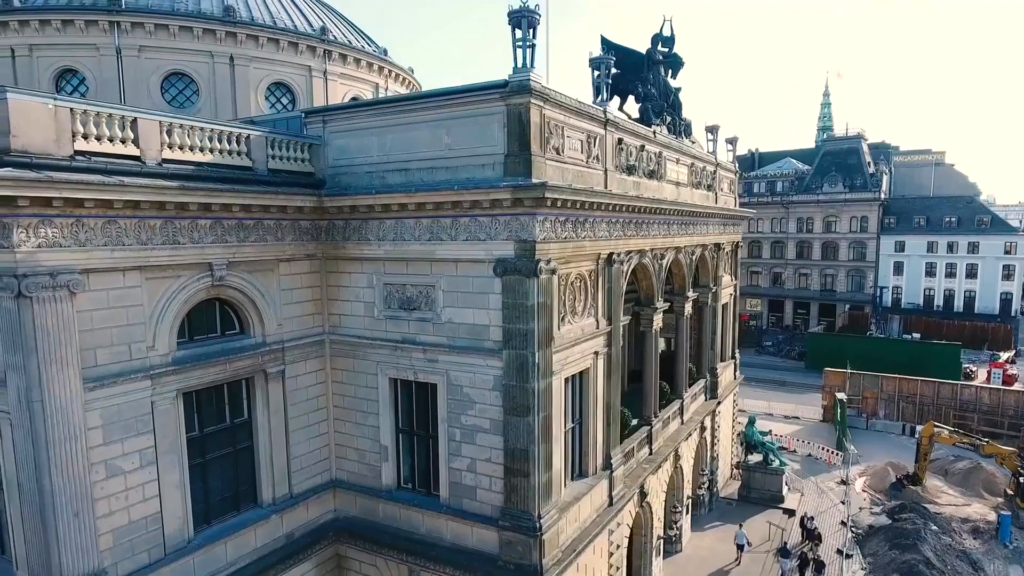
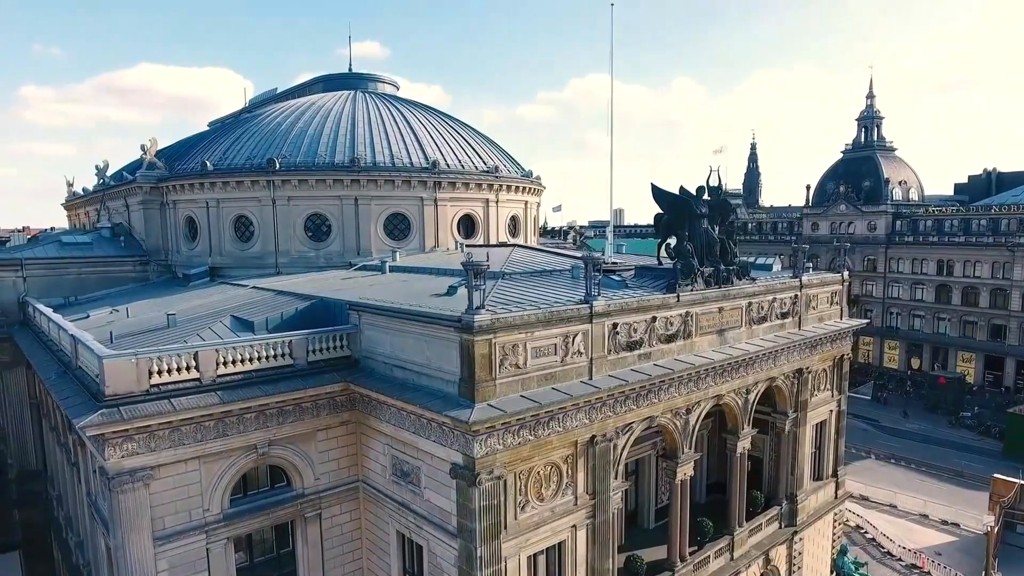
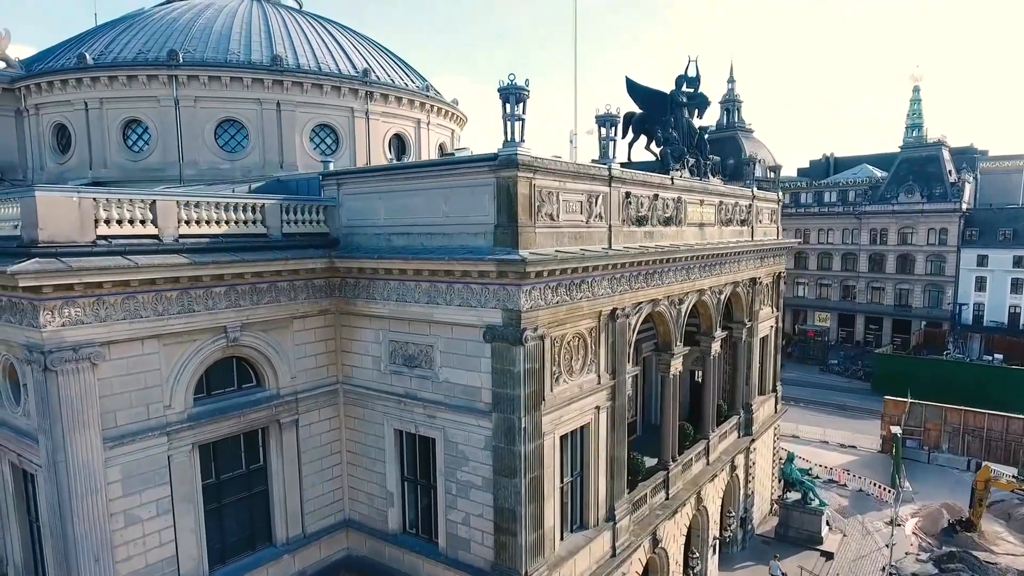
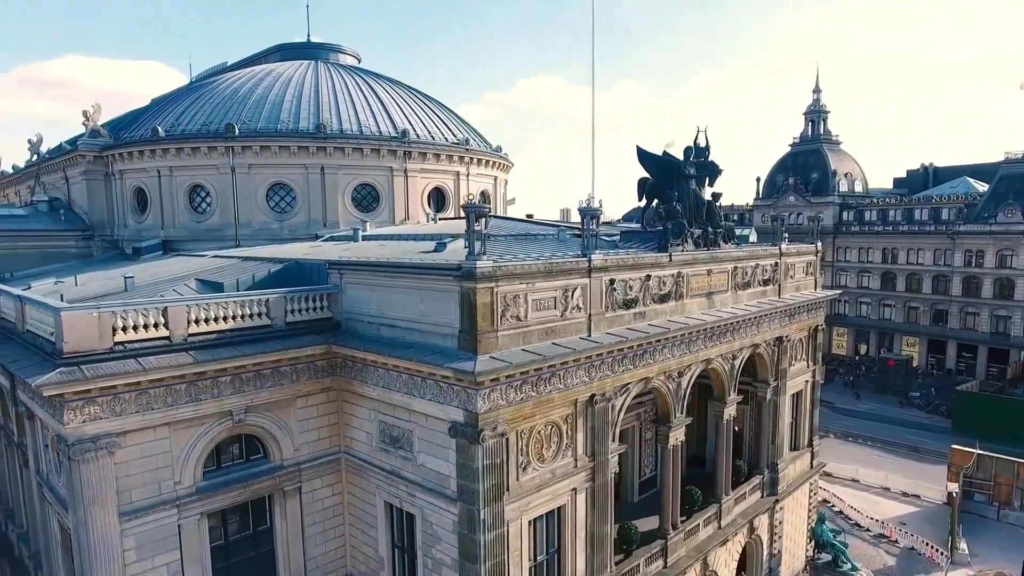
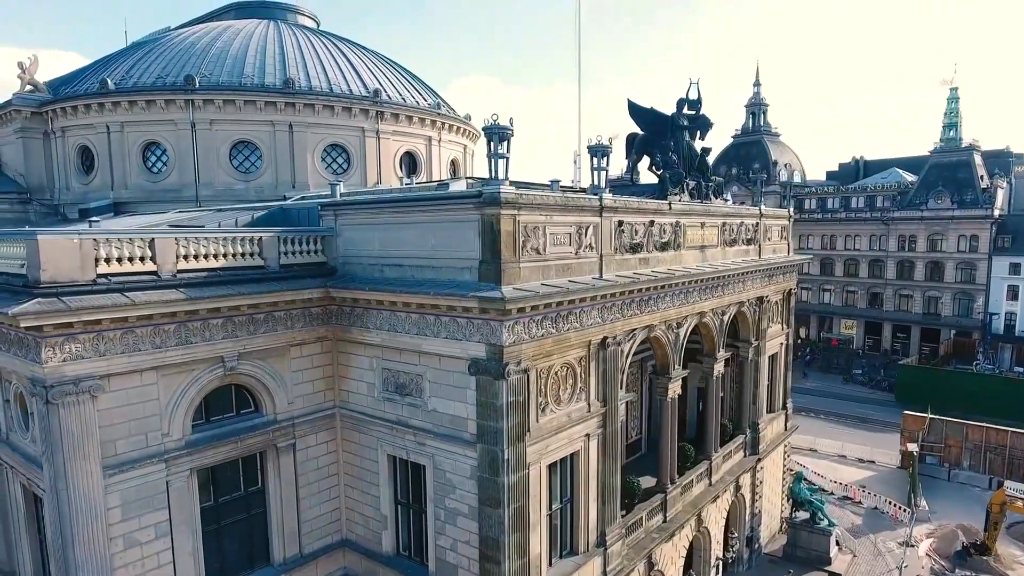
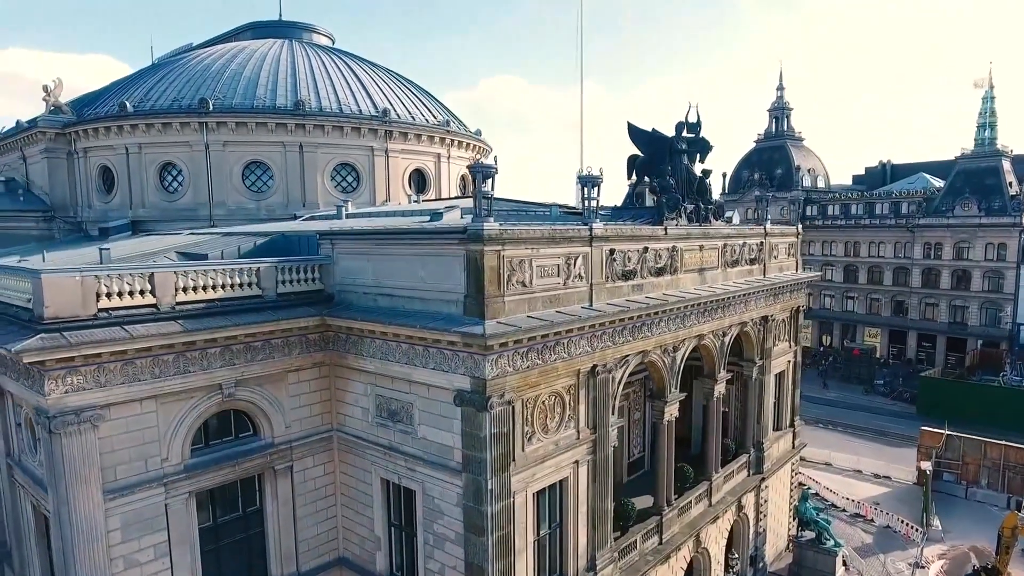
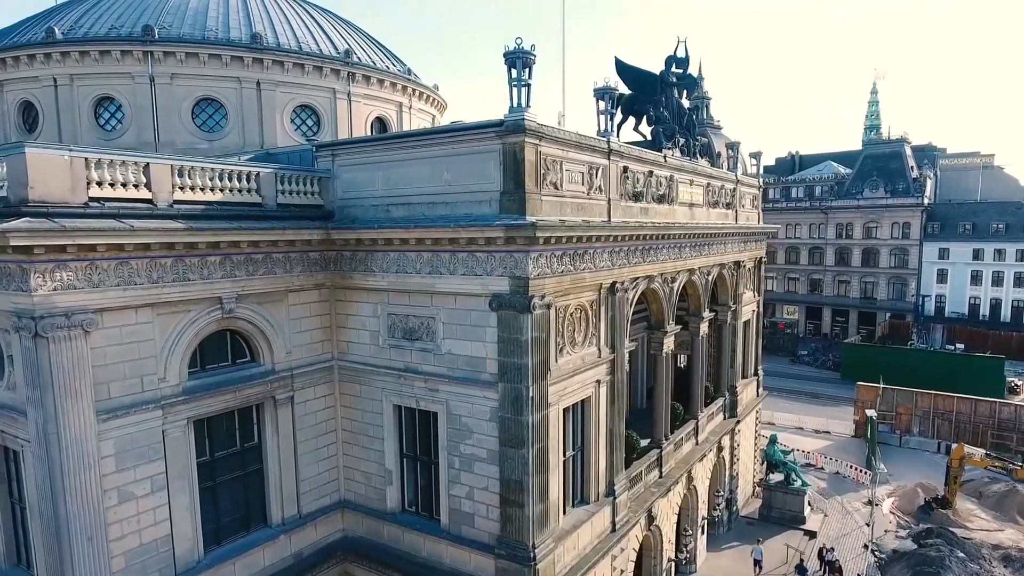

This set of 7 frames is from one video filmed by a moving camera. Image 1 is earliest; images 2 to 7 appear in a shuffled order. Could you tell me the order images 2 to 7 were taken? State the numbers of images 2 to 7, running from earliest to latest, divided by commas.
7, 3, 5, 6, 4, 2
